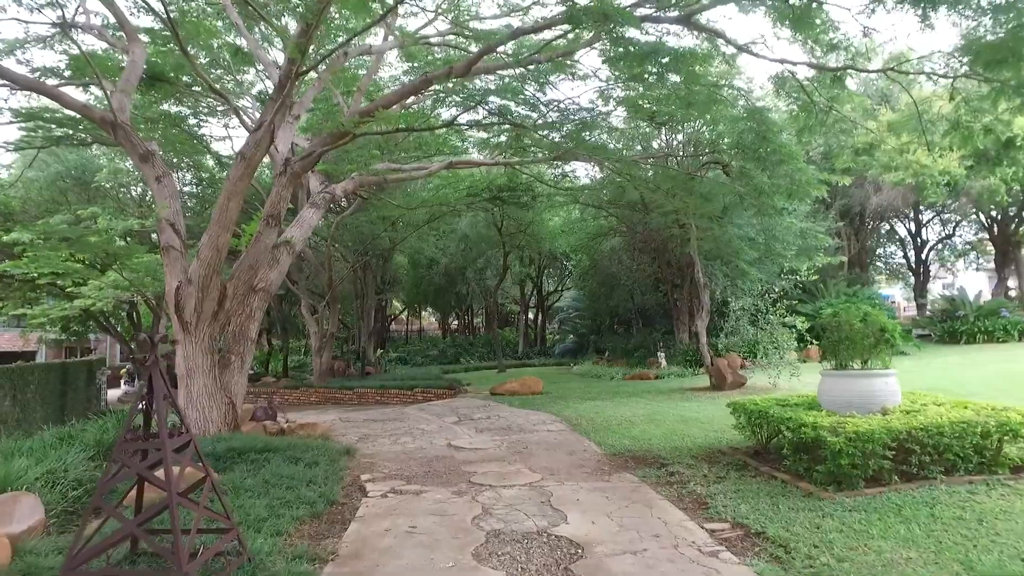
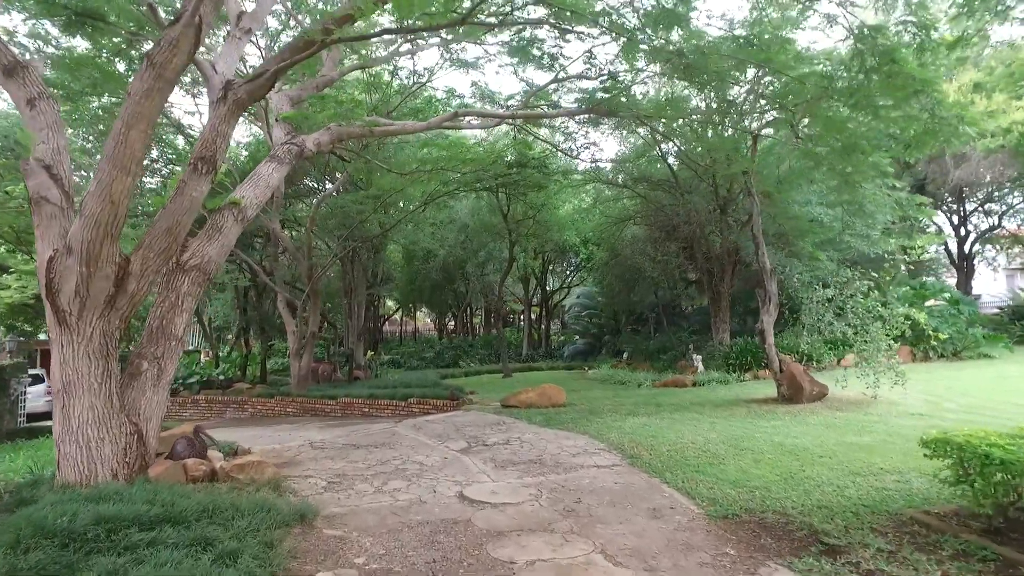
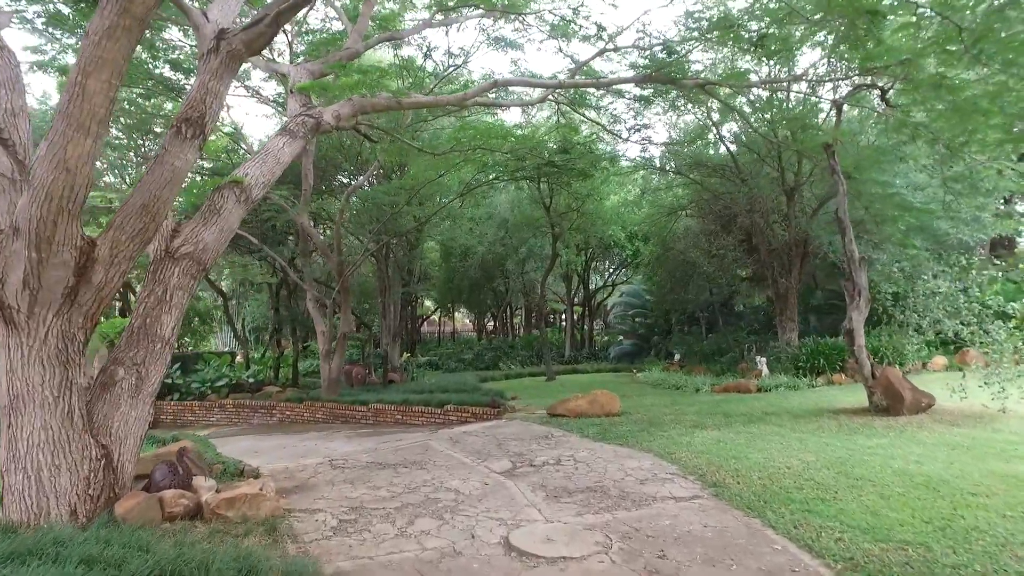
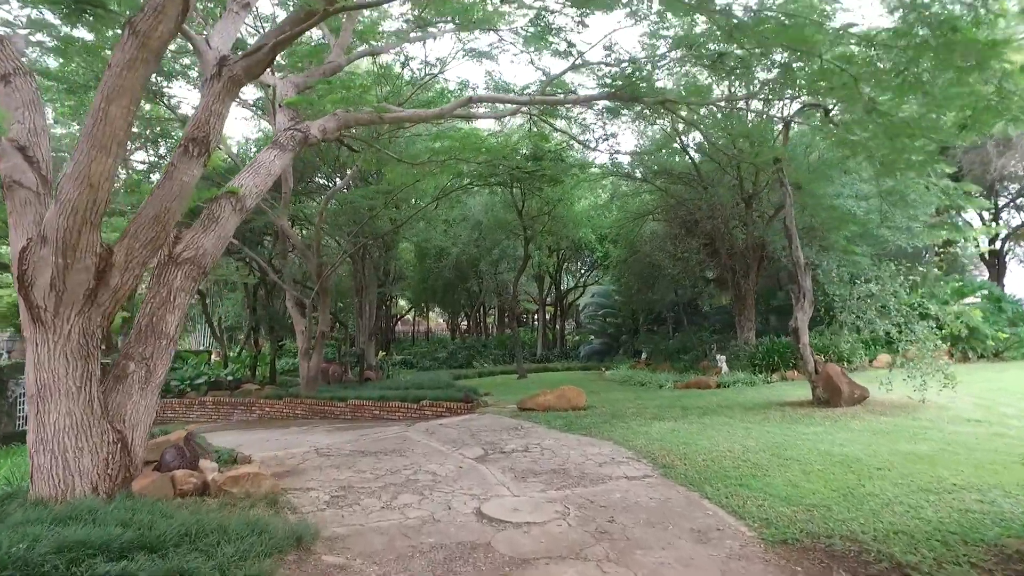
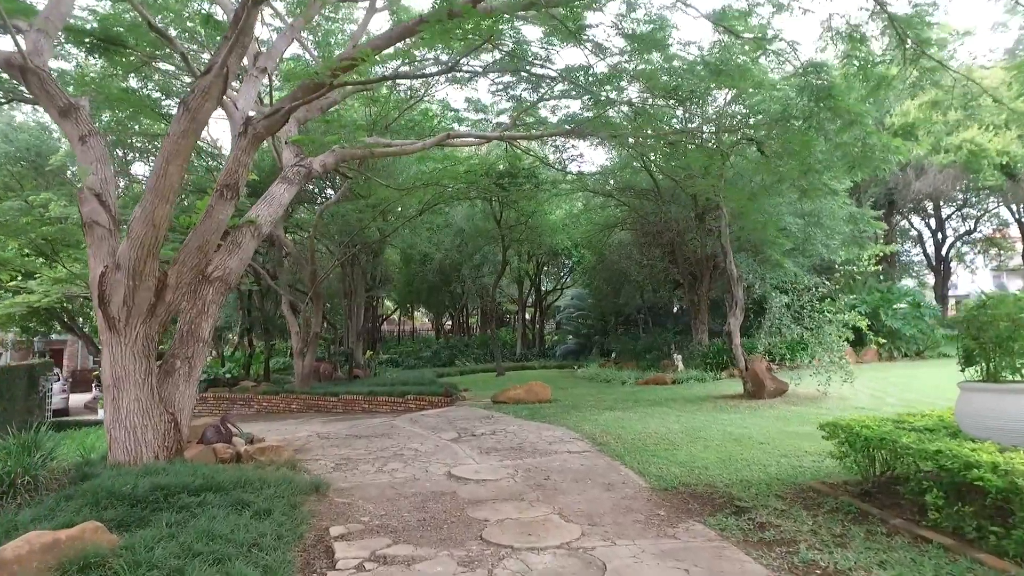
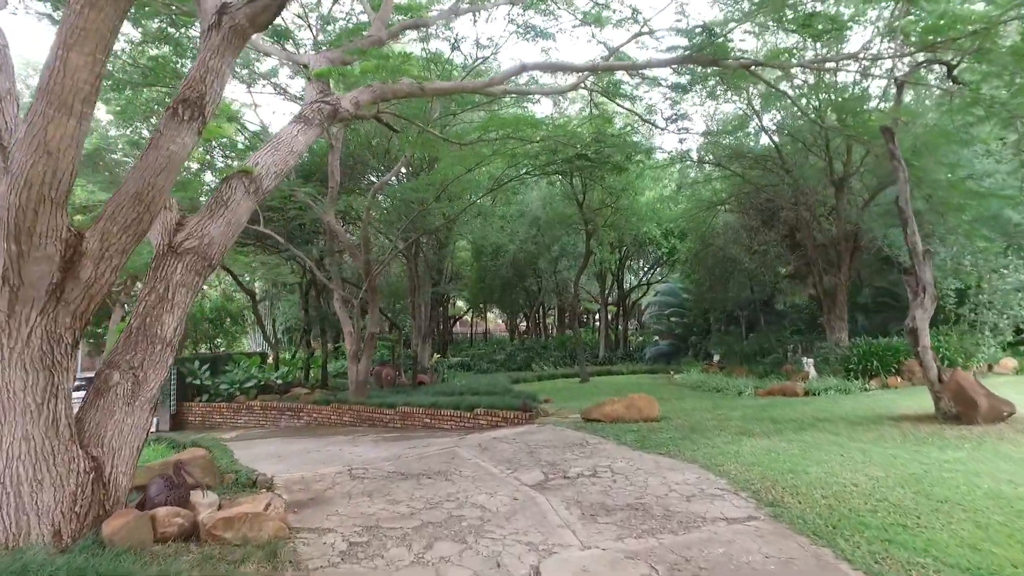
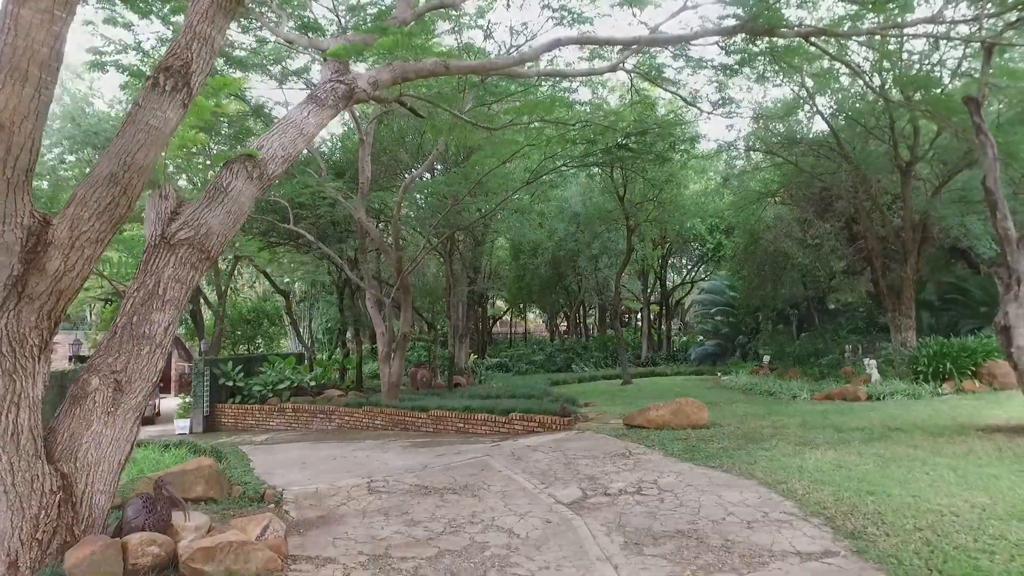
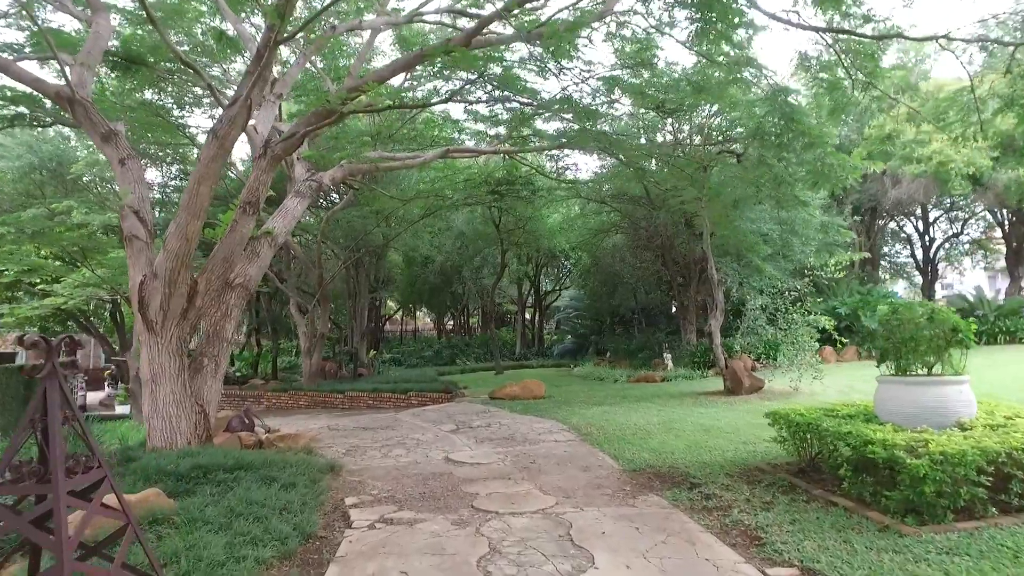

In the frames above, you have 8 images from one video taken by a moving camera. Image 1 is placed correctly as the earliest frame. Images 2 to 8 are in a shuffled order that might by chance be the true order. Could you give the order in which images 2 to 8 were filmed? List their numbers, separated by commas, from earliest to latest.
8, 5, 2, 4, 3, 6, 7
